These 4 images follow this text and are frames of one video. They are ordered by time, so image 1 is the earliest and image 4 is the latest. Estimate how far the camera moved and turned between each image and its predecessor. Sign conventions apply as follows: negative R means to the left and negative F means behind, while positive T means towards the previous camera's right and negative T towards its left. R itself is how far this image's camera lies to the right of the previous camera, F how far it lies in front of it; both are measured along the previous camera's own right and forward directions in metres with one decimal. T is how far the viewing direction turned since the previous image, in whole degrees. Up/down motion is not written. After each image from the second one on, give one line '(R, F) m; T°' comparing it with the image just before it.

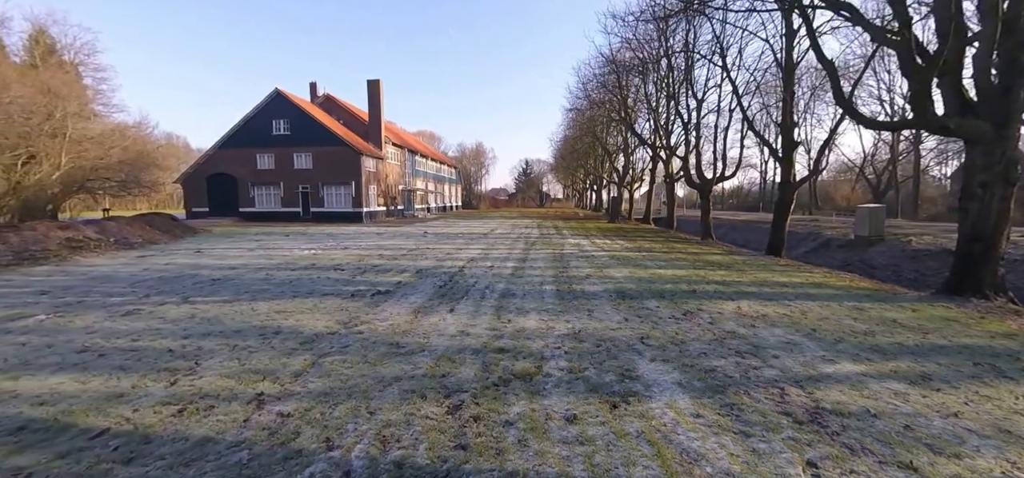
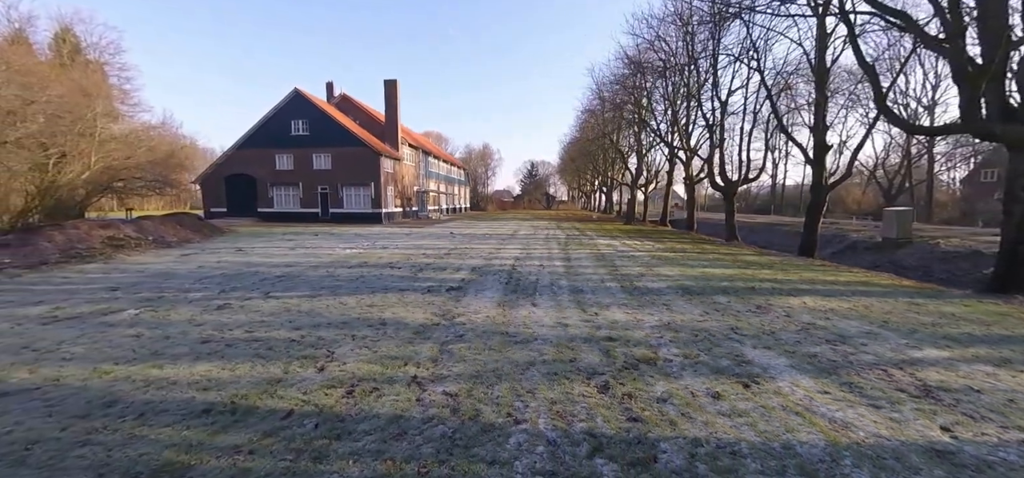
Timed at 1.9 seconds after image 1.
(-1.5, -0.4) m; +1°
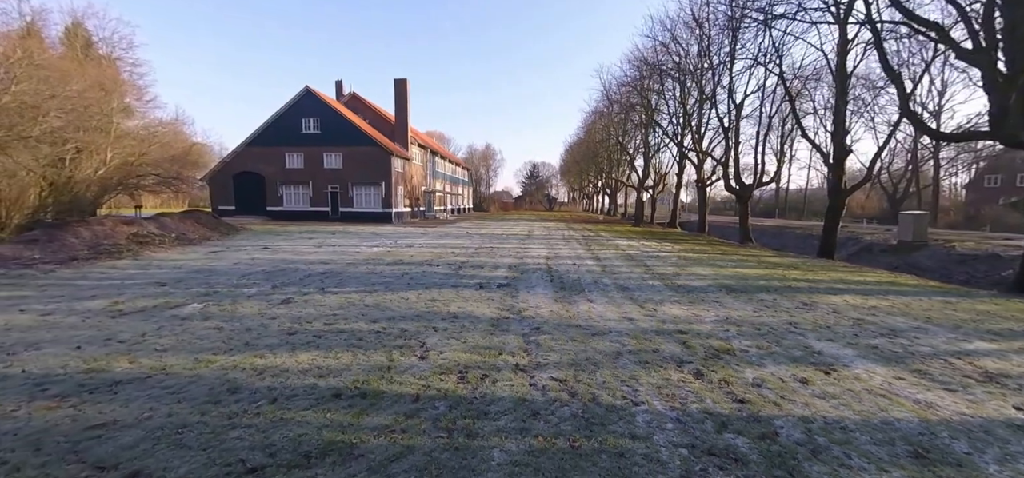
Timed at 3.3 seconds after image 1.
(-1.2, -0.3) m; +2°
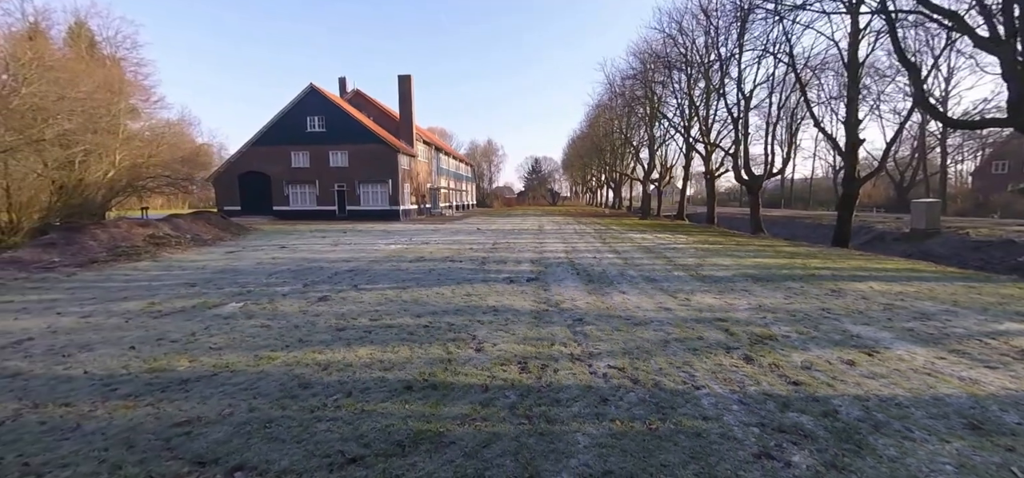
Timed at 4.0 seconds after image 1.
(-0.7, -0.1) m; +1°
